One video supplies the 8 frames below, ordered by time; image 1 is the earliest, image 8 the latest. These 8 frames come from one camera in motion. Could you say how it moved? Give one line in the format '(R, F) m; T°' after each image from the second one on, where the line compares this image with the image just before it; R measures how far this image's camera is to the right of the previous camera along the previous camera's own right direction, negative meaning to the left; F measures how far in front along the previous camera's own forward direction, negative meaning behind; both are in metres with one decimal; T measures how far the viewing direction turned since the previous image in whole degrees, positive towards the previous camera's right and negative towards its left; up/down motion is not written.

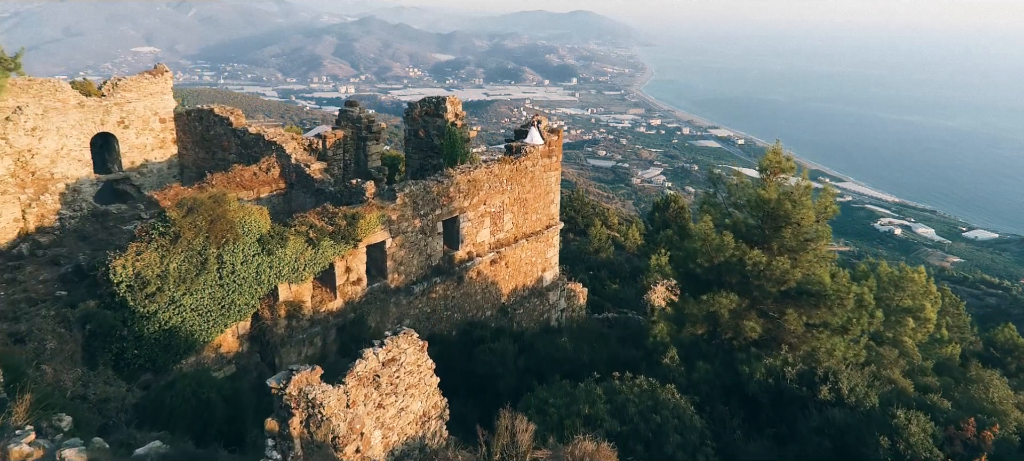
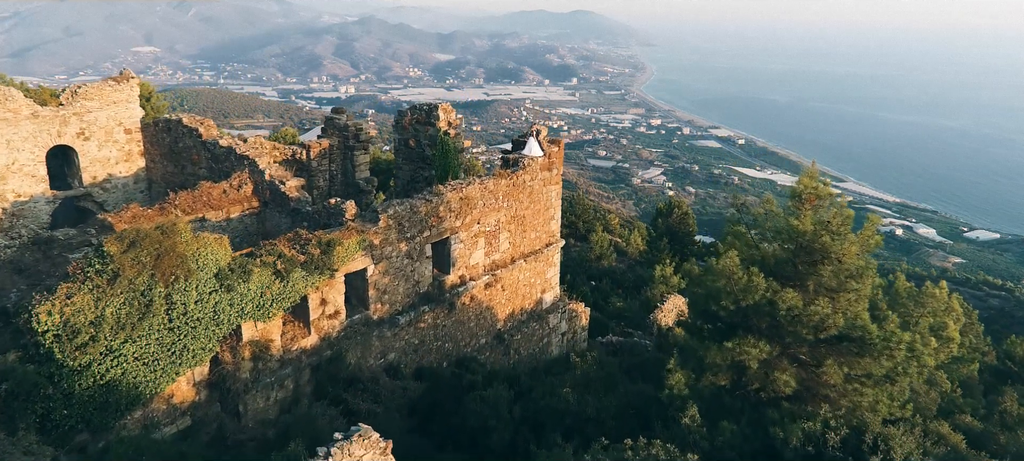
(0.0, +0.9) m; 0°
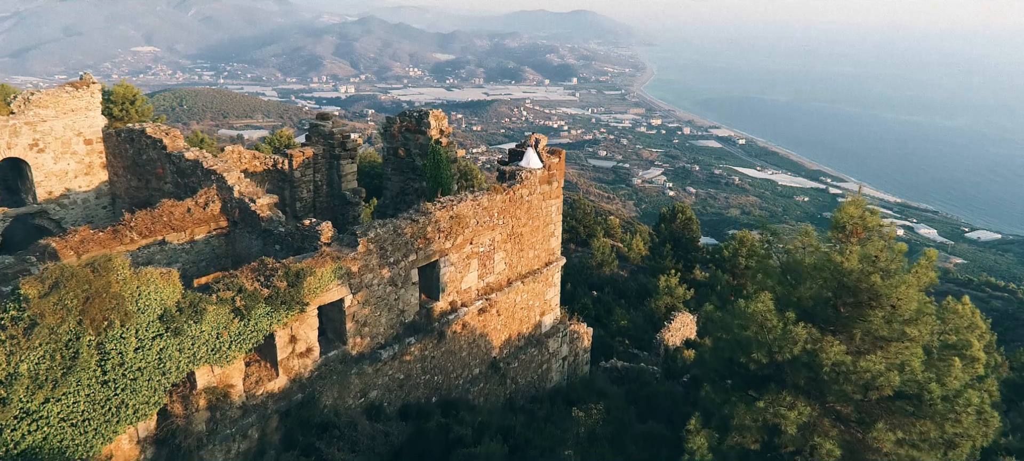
(0.0, +0.8) m; 0°
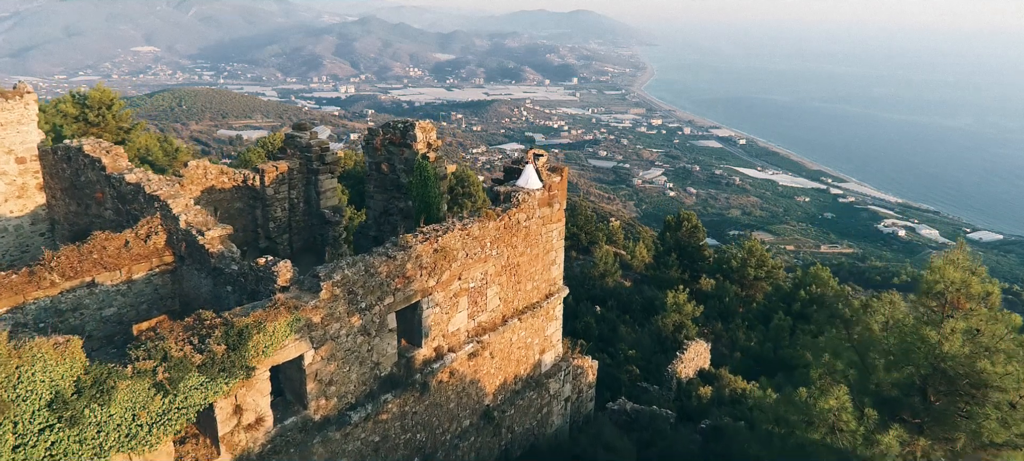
(+0.1, +1.1) m; 0°
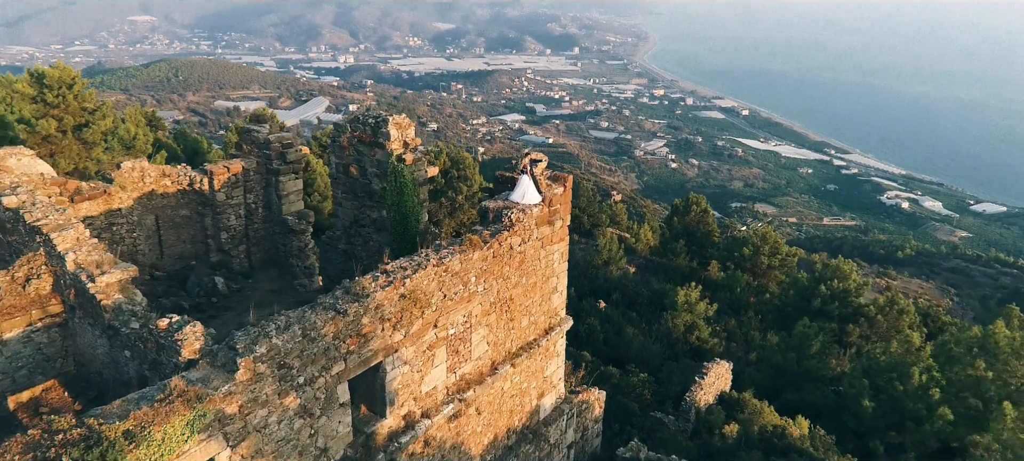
(+0.1, +1.5) m; 0°
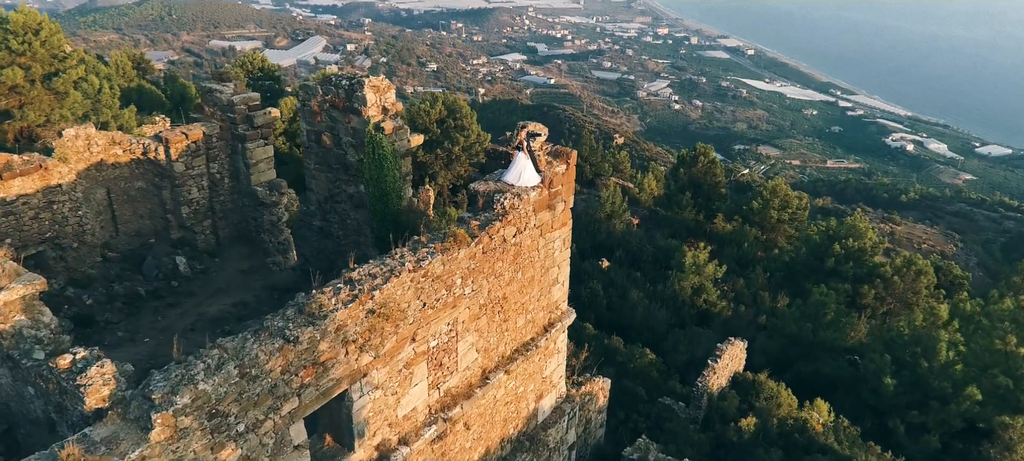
(+0.1, +1.0) m; 0°
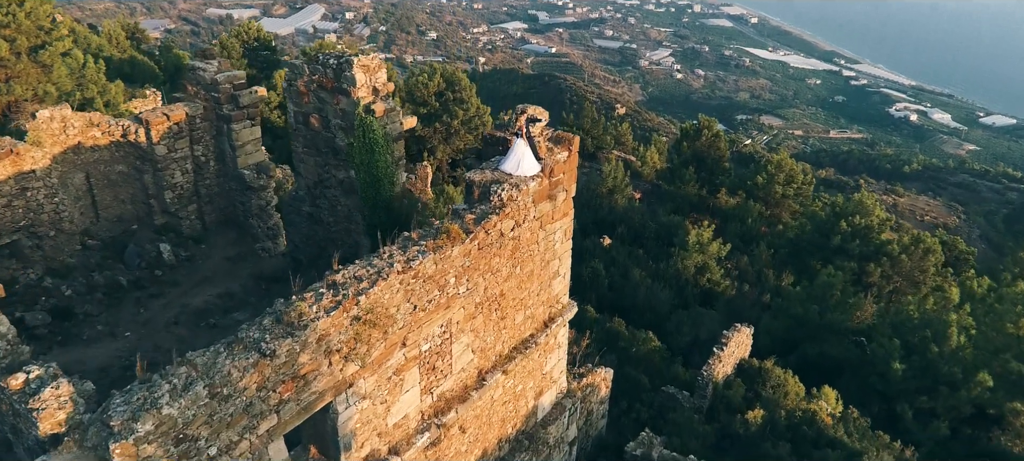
(0.0, +0.4) m; 0°
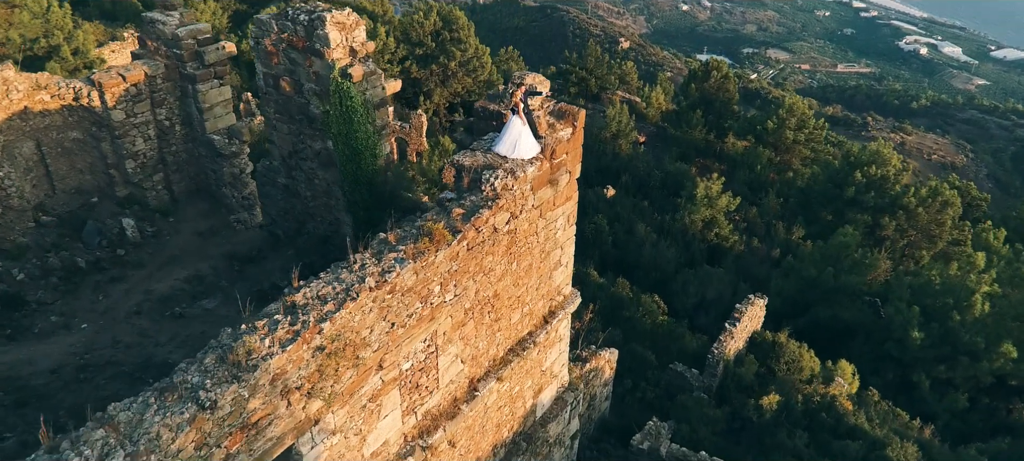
(0.0, +0.7) m; 0°
